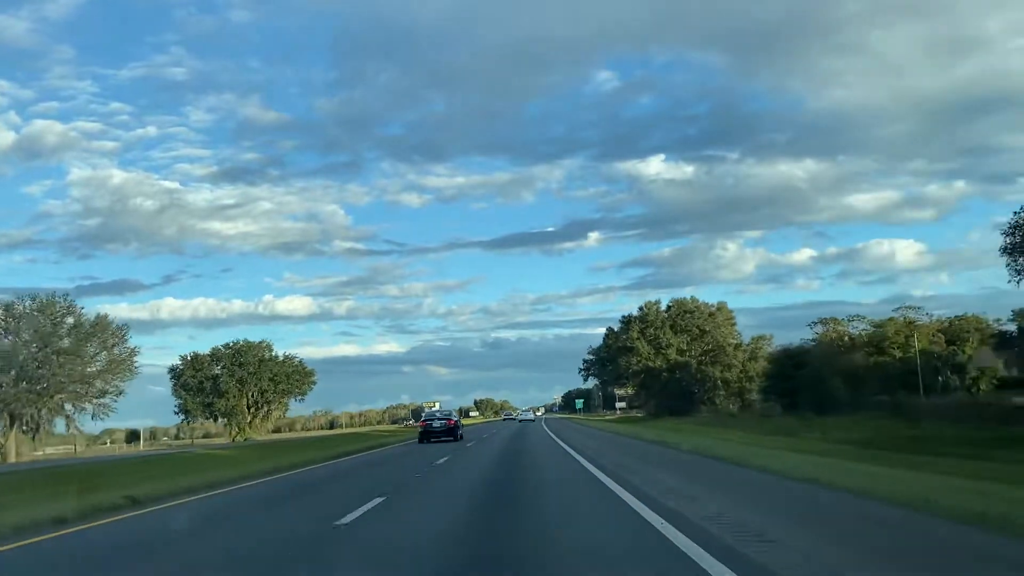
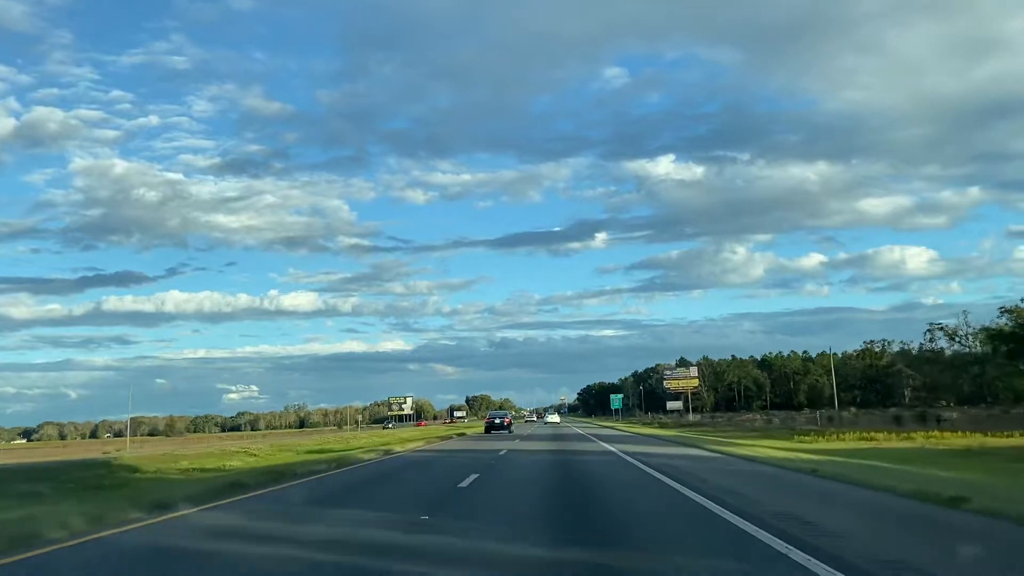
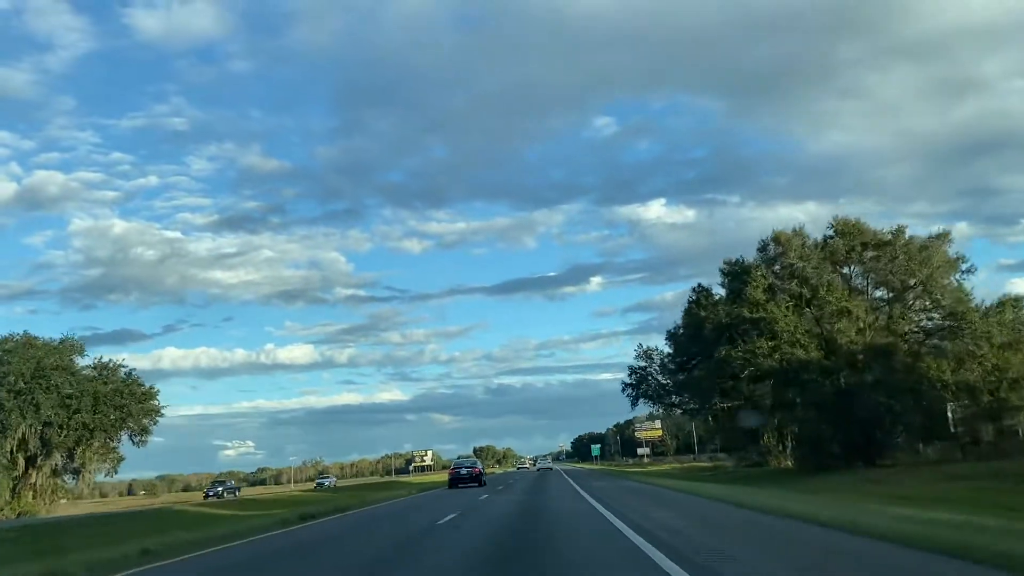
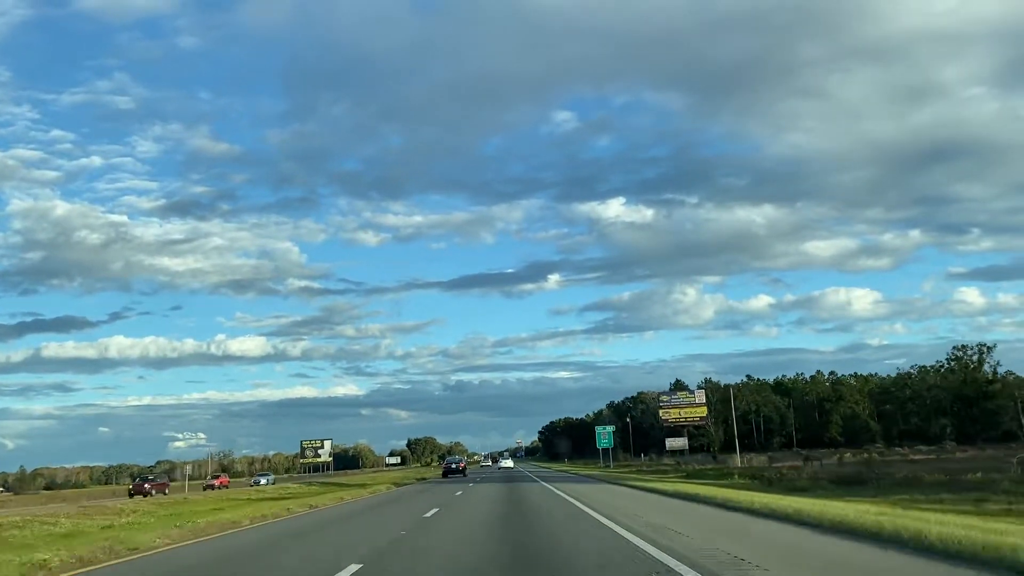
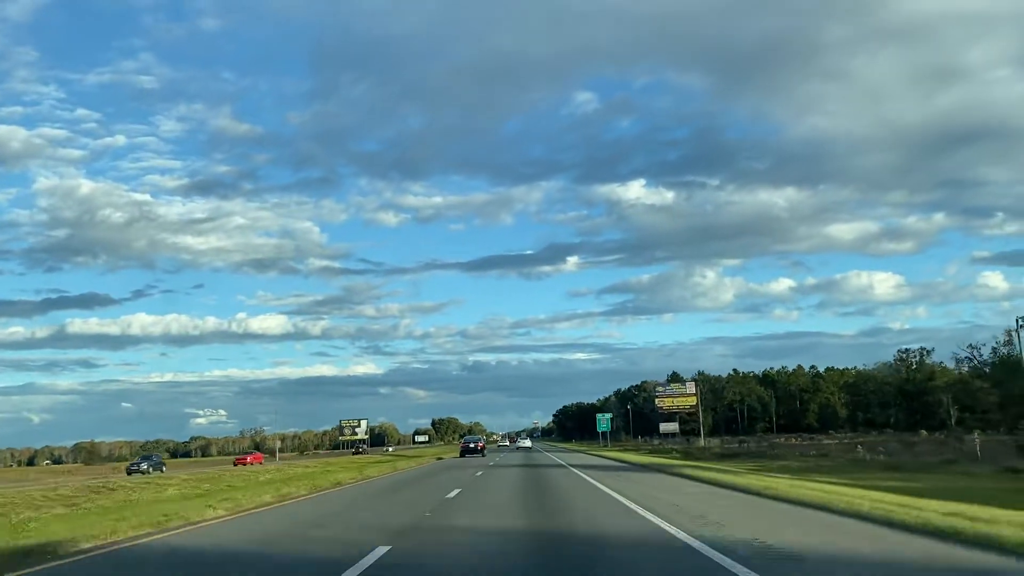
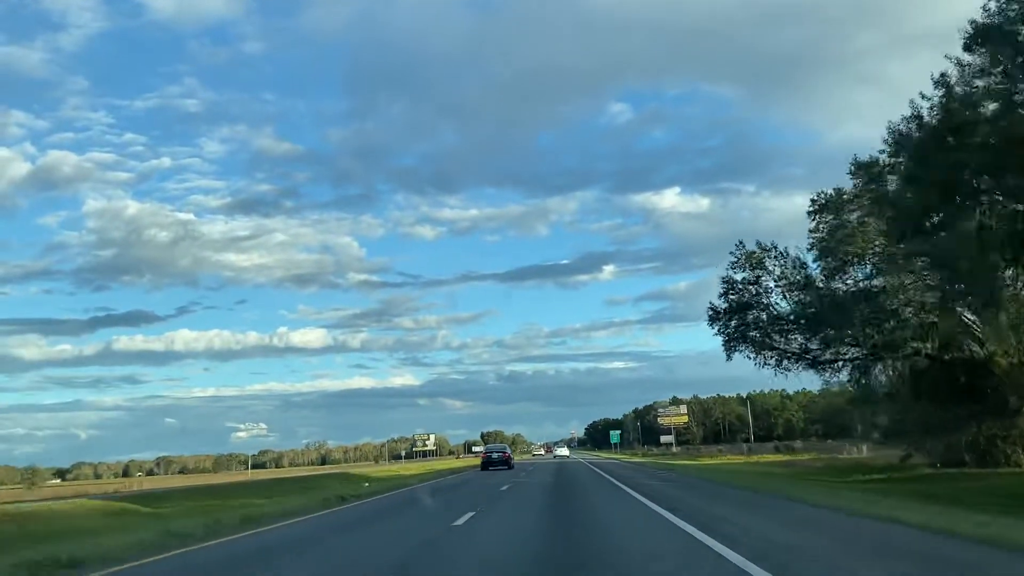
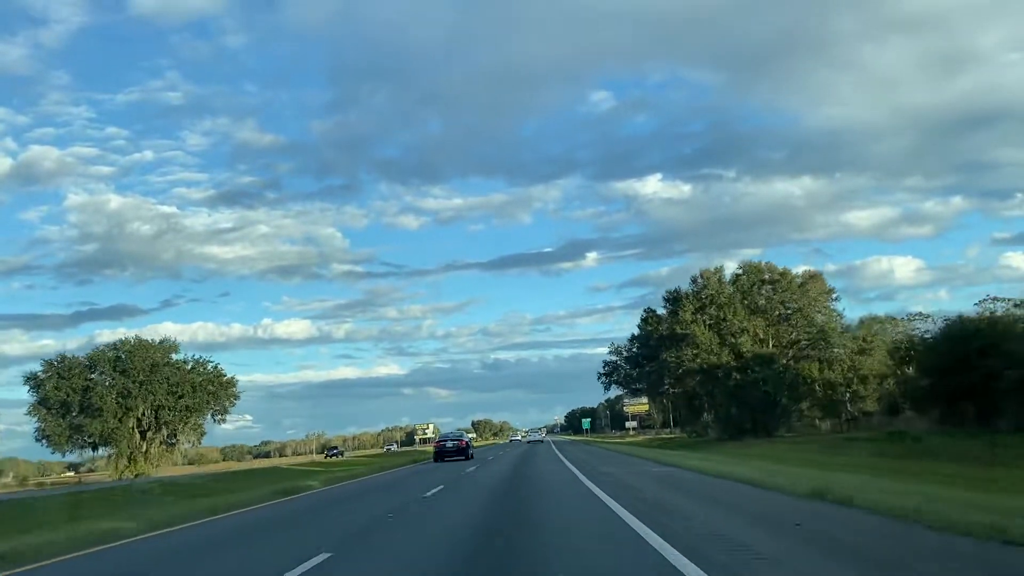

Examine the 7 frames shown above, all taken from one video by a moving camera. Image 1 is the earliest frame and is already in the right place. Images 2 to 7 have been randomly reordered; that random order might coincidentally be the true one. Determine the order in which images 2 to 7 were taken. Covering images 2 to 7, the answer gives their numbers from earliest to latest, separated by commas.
7, 3, 6, 2, 5, 4
